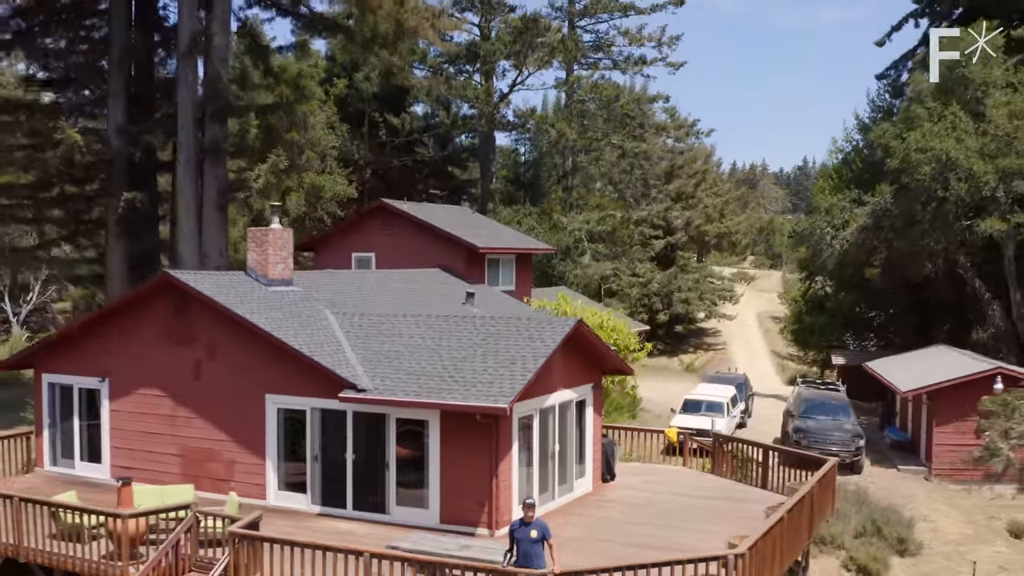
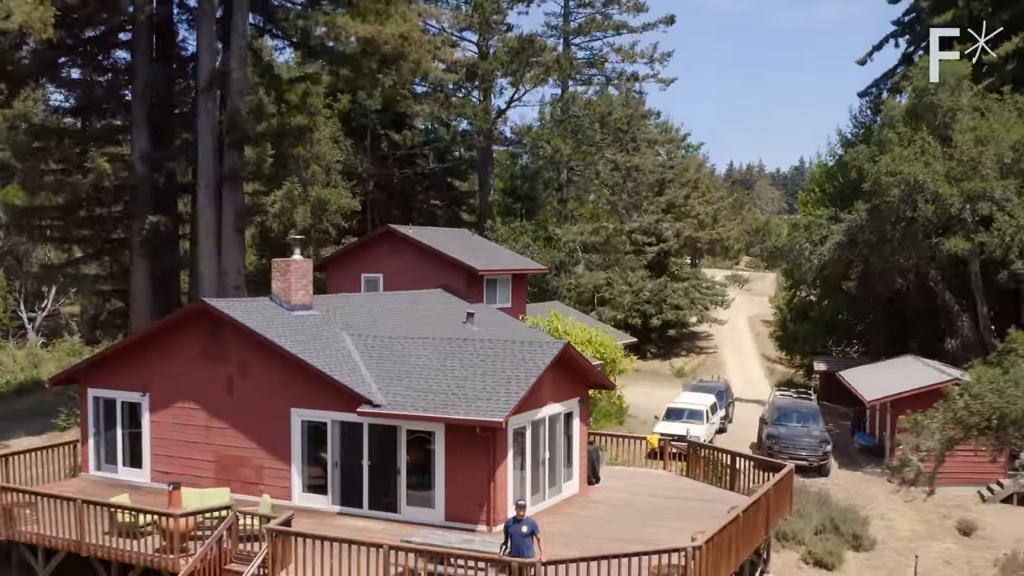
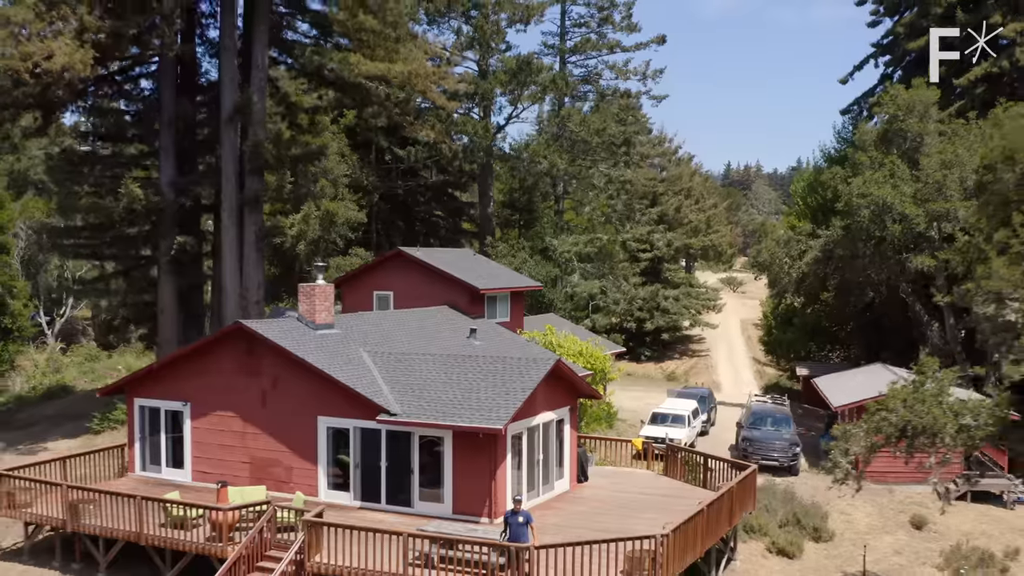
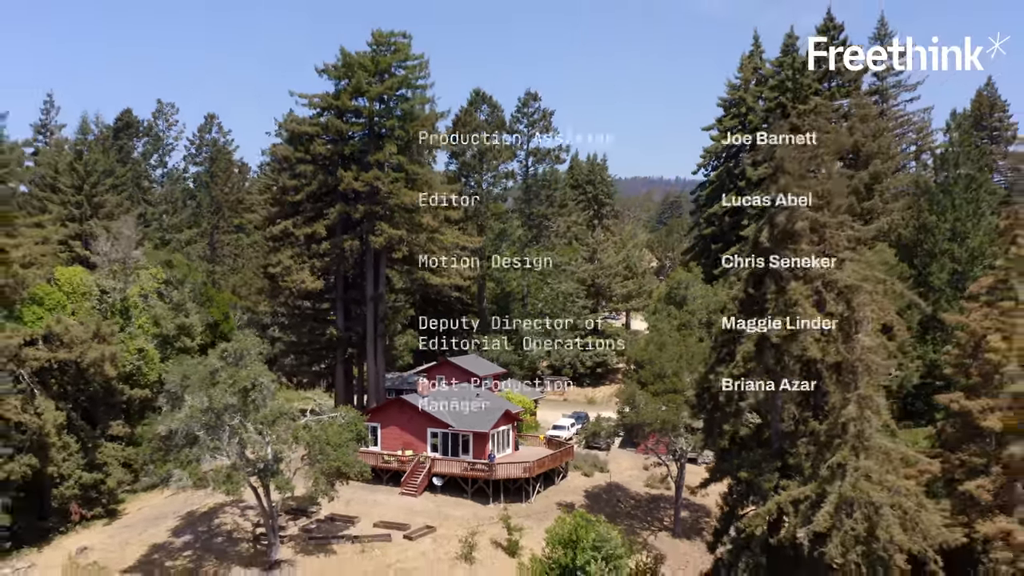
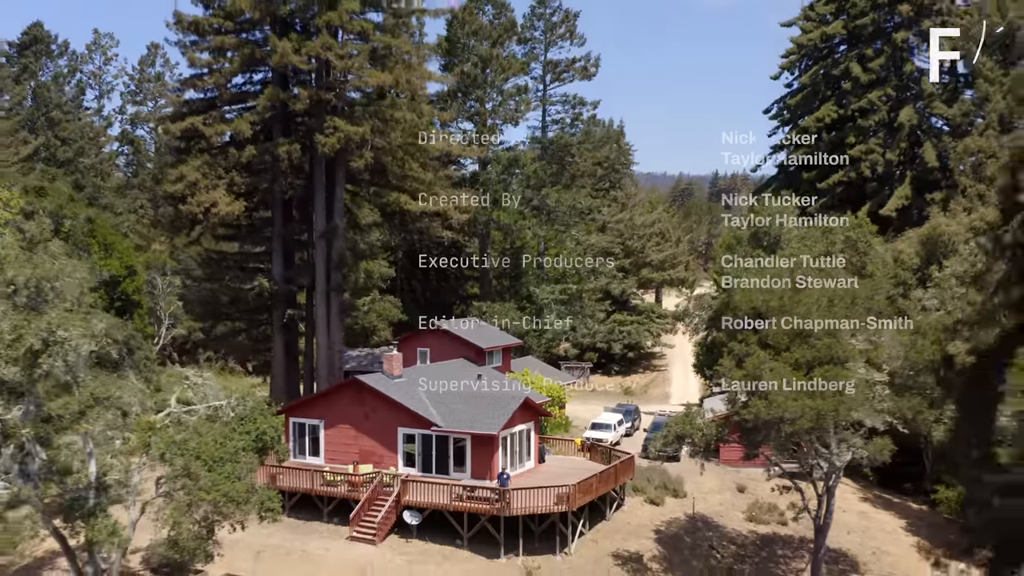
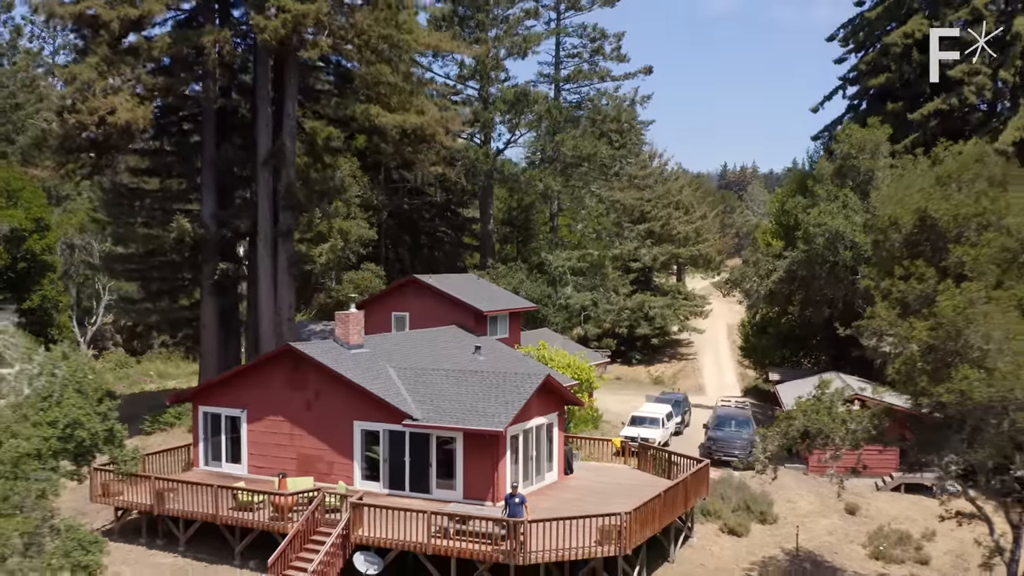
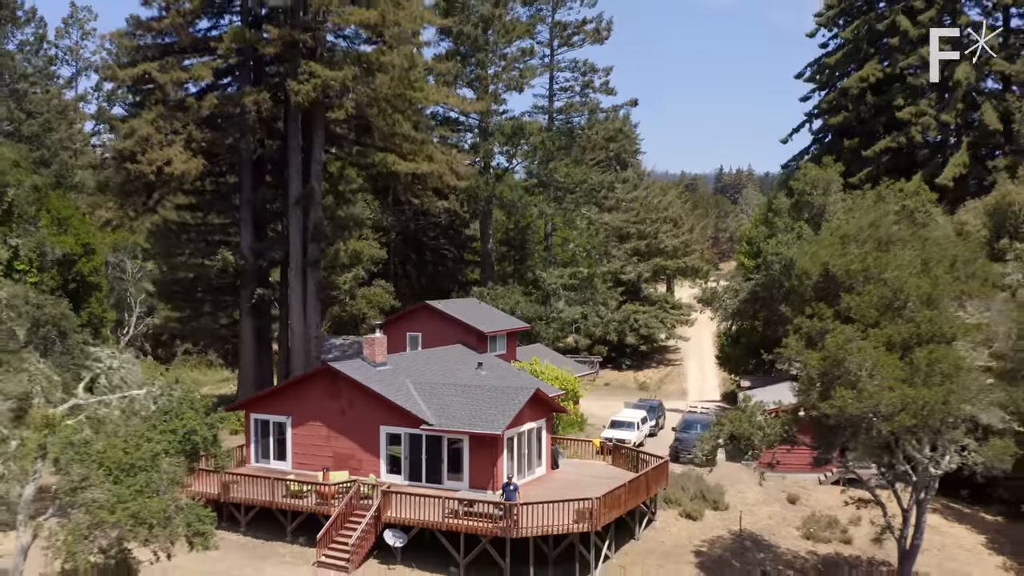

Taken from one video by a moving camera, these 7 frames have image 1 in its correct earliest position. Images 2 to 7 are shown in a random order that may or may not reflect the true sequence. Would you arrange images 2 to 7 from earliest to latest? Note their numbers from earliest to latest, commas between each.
2, 3, 6, 7, 5, 4
